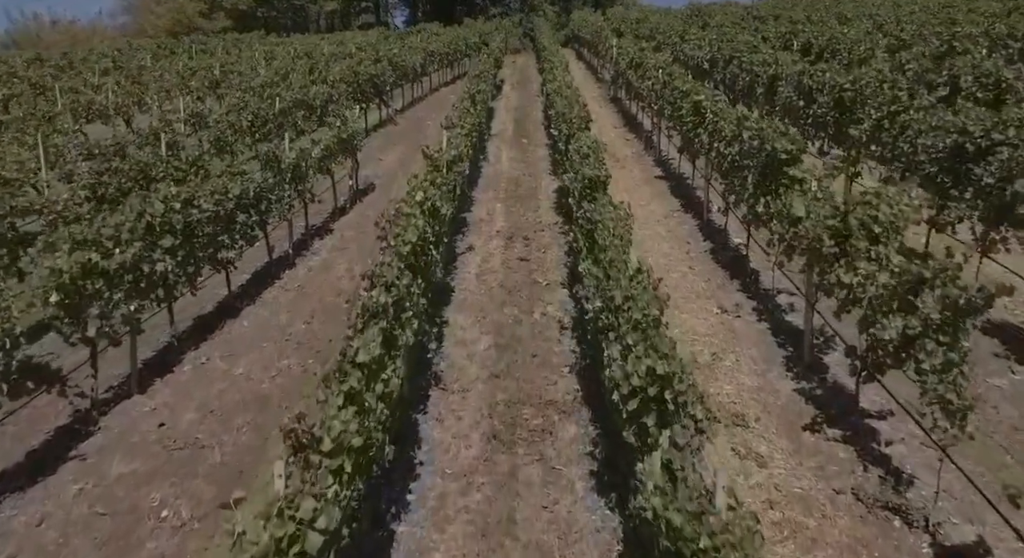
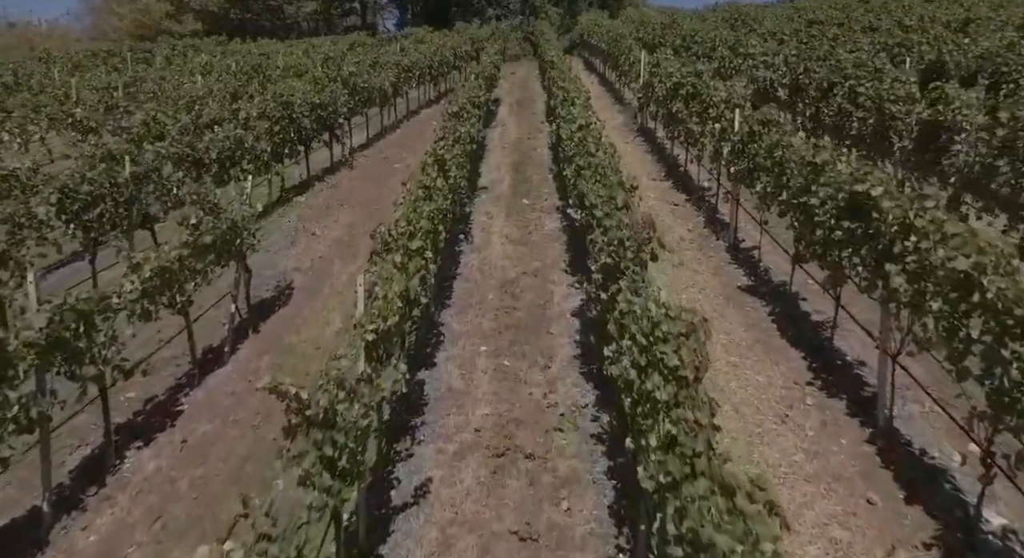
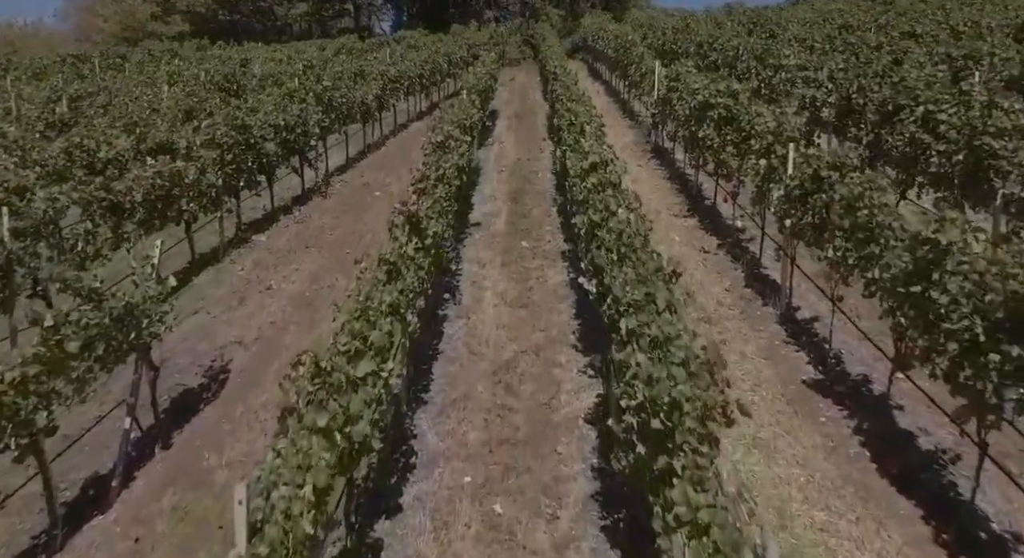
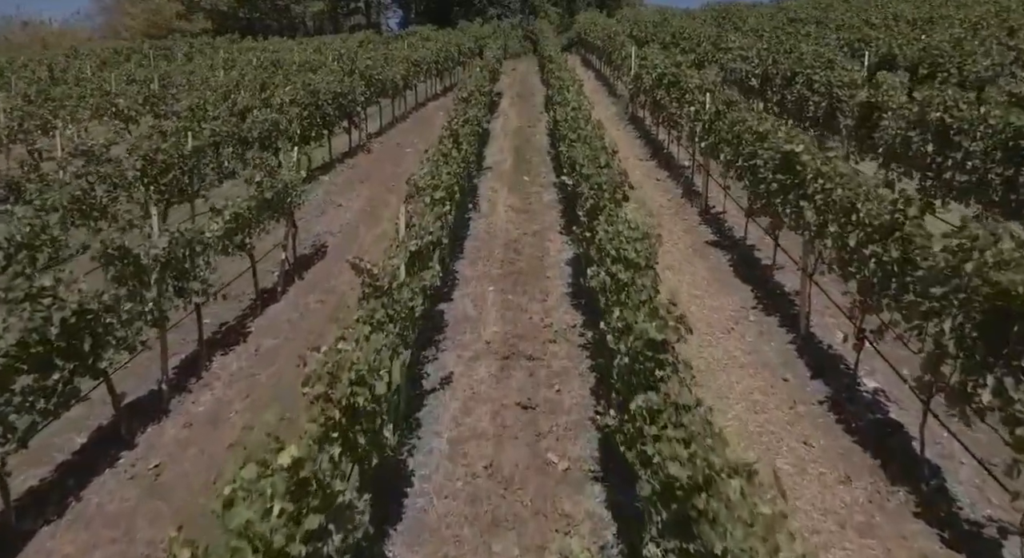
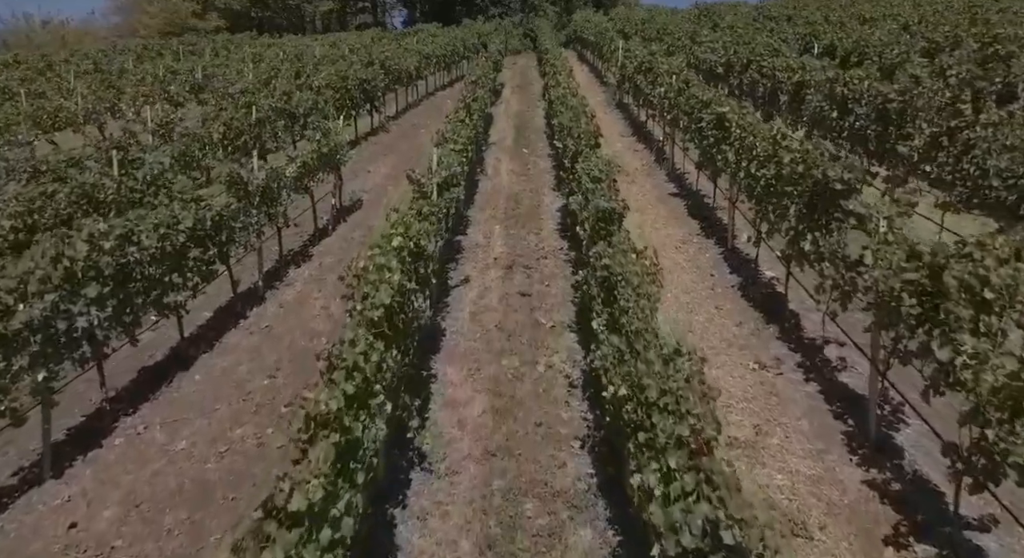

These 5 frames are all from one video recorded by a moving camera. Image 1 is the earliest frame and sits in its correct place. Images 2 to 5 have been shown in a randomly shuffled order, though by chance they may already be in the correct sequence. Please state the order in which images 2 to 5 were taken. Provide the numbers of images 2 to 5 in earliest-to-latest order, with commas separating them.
5, 4, 2, 3
